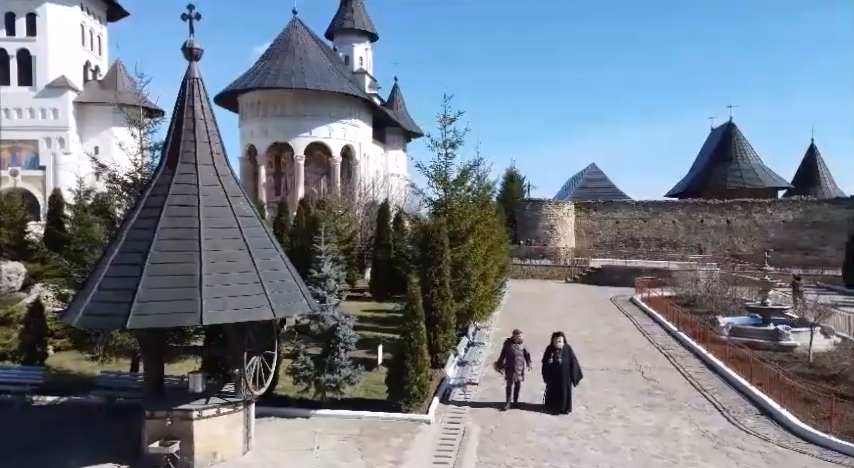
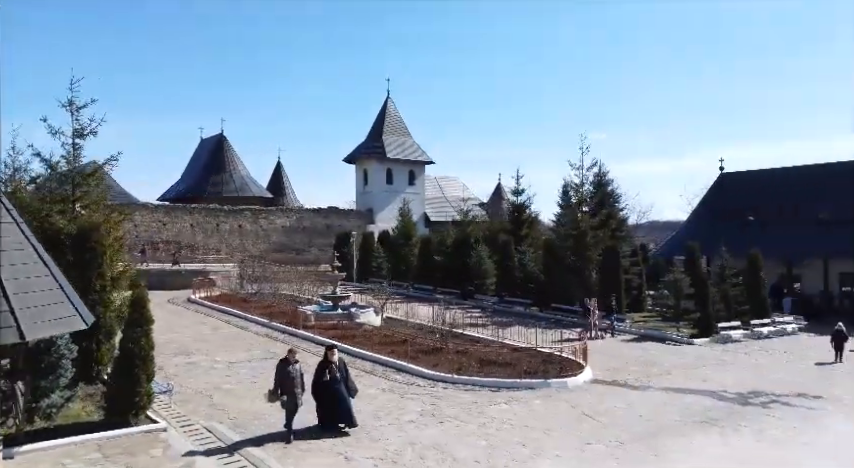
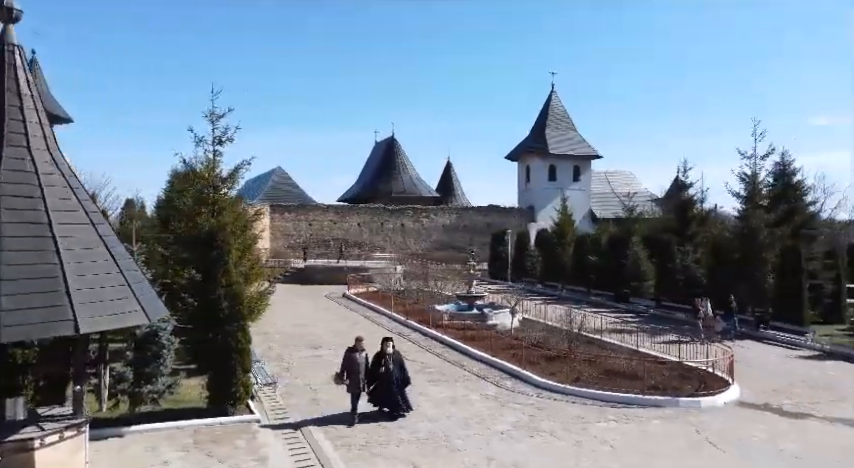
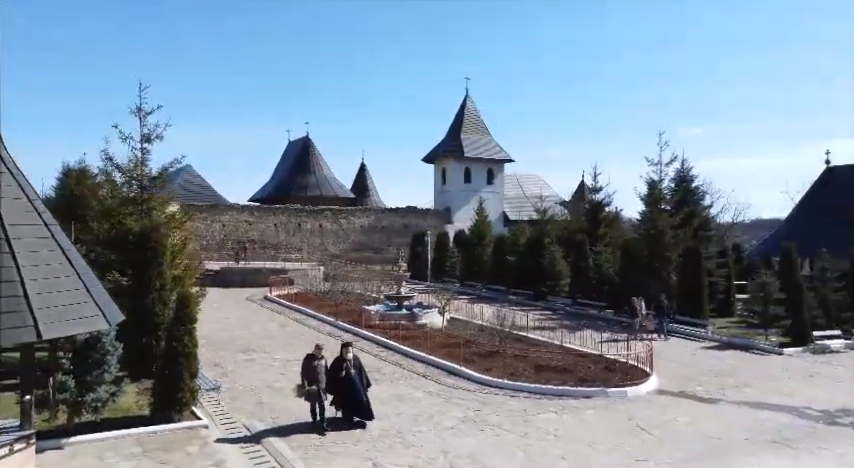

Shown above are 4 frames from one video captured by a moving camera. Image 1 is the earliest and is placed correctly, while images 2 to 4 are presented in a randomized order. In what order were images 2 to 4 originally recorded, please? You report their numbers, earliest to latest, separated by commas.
3, 4, 2
